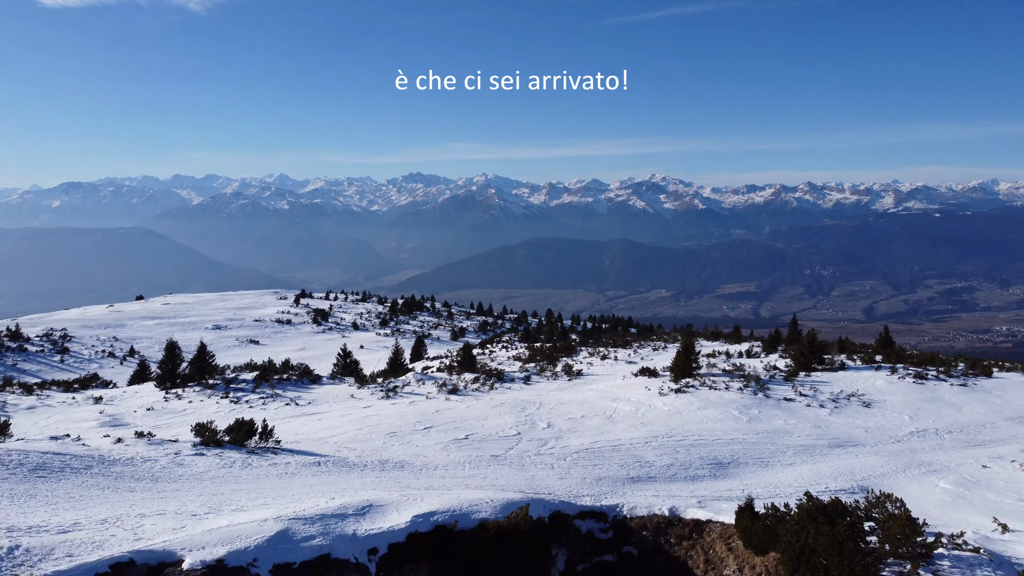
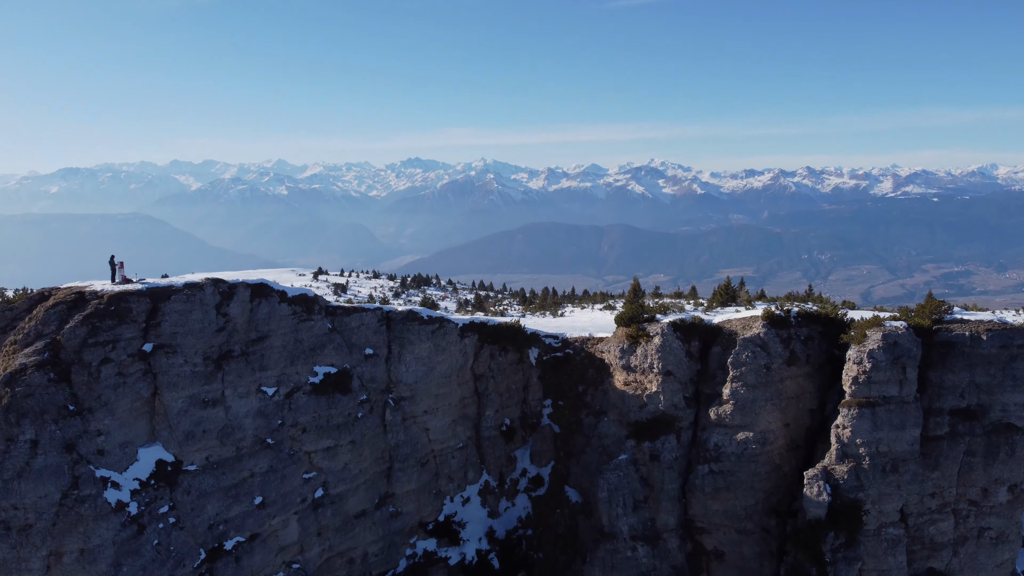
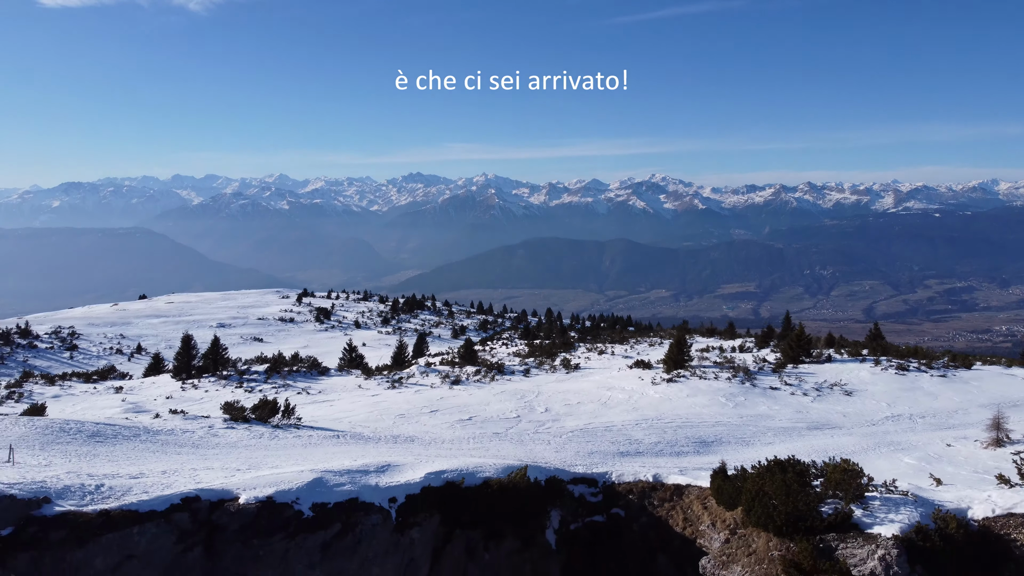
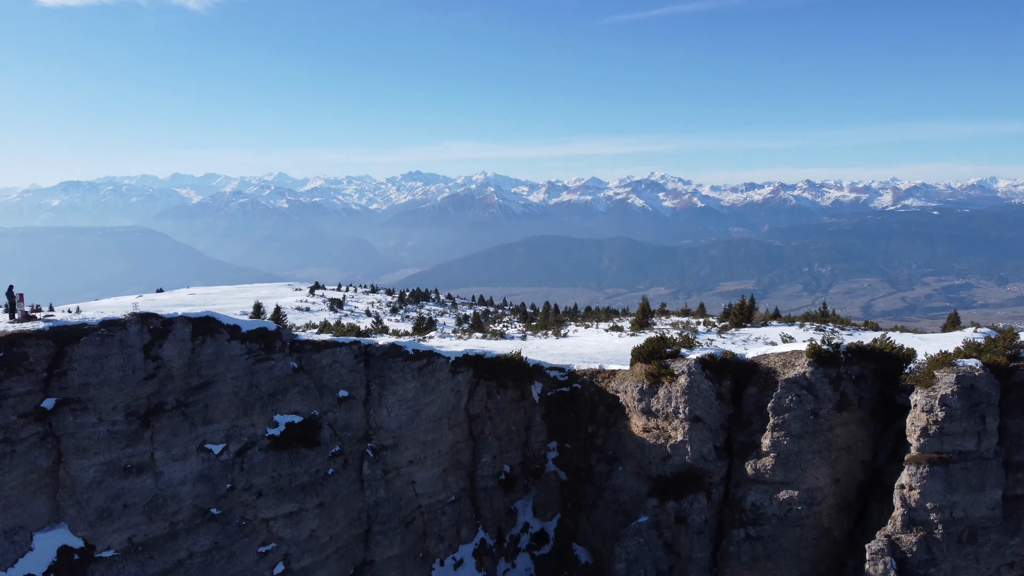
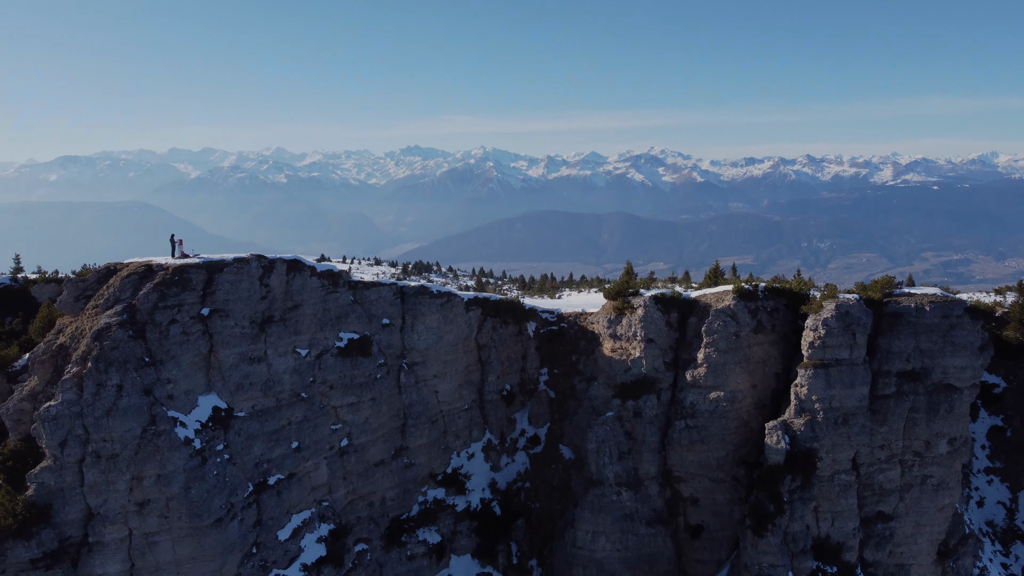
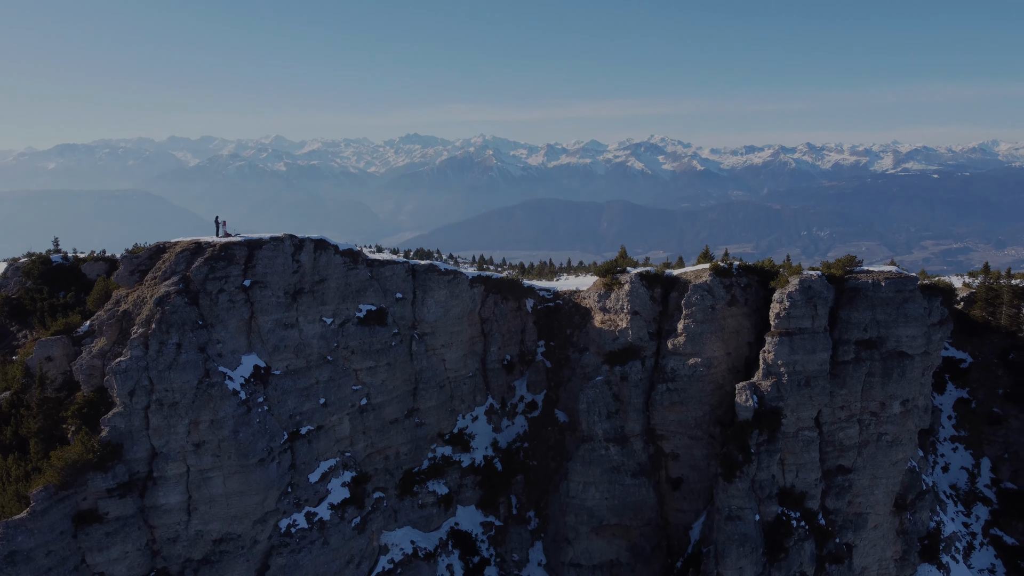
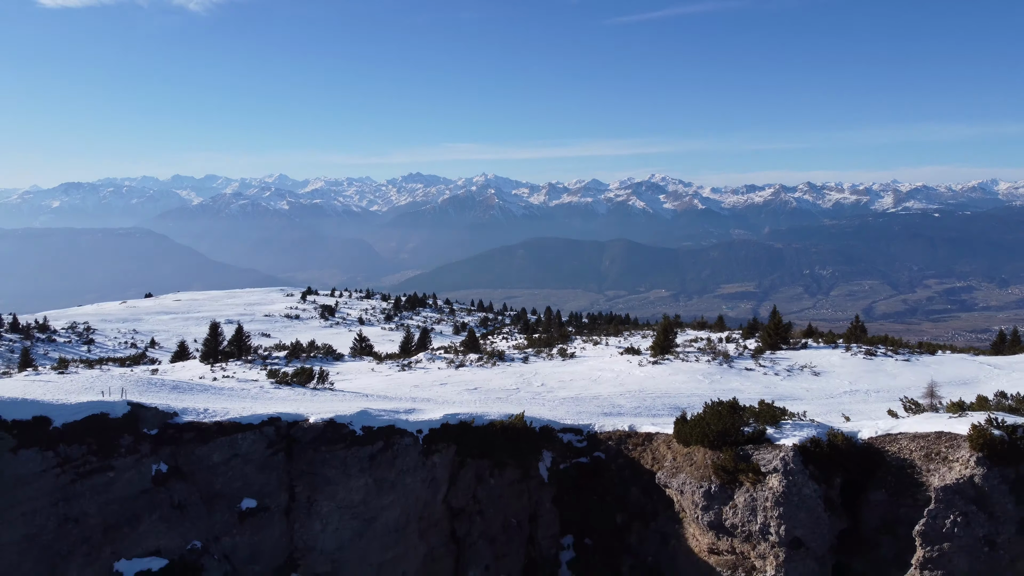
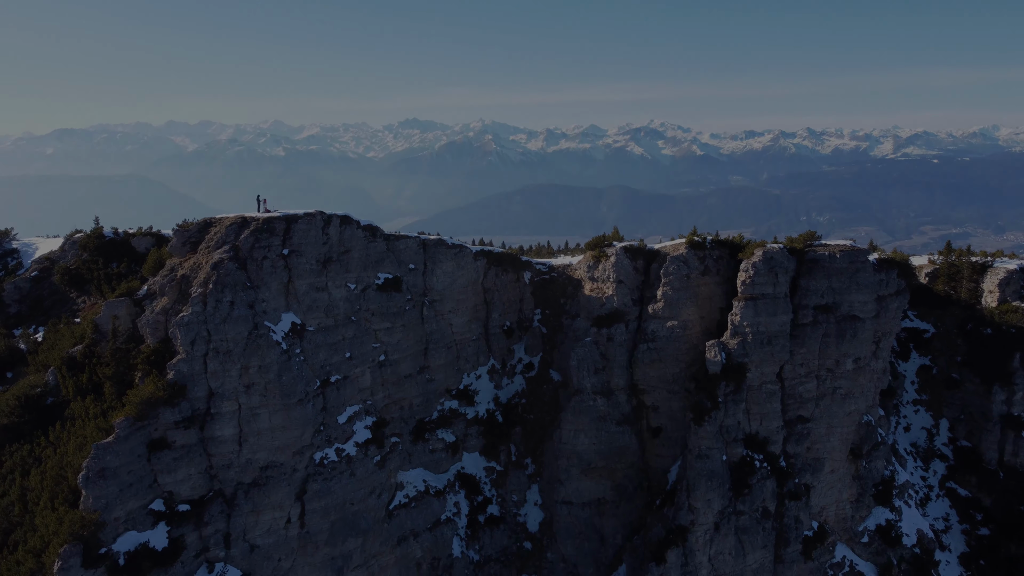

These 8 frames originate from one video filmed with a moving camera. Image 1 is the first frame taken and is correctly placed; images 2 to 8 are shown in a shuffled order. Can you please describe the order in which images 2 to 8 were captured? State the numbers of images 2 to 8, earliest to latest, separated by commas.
3, 7, 4, 2, 5, 6, 8
